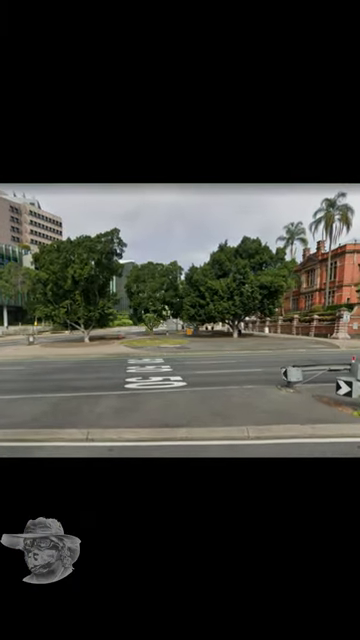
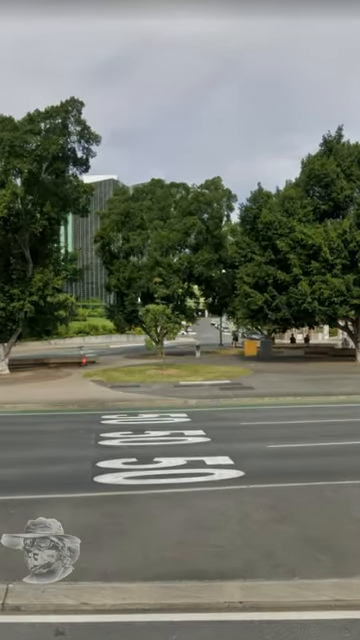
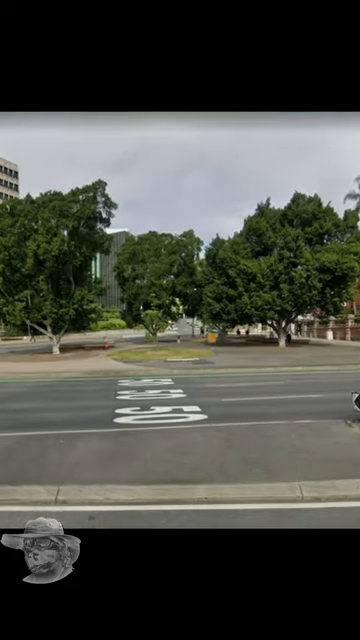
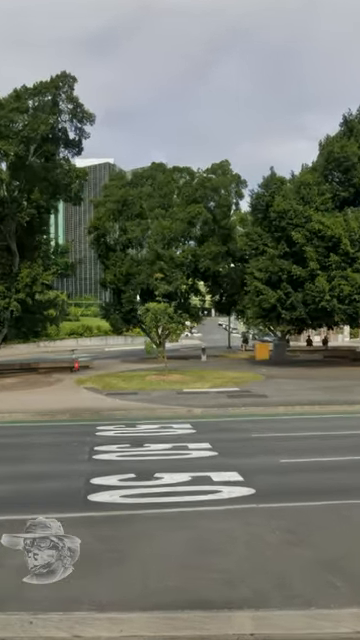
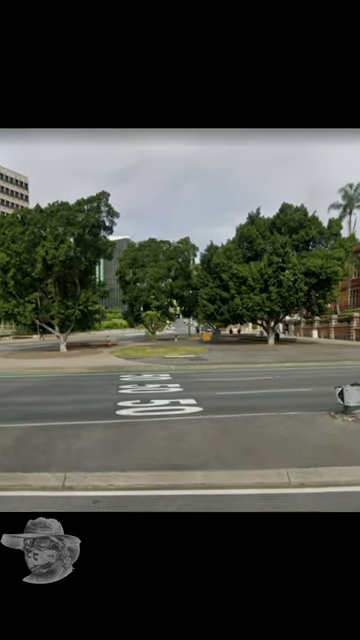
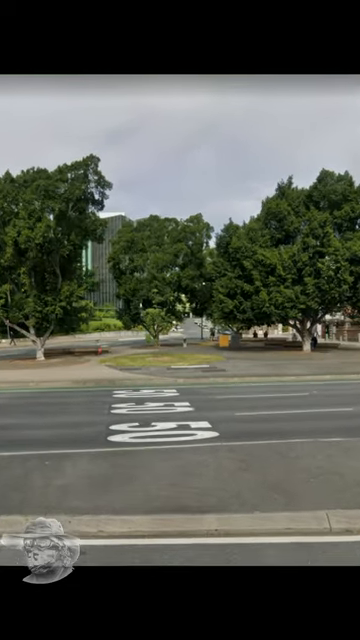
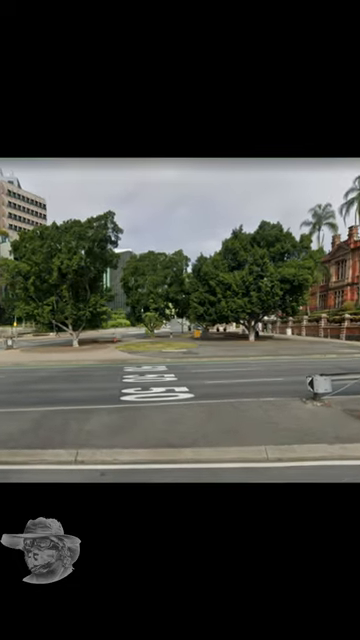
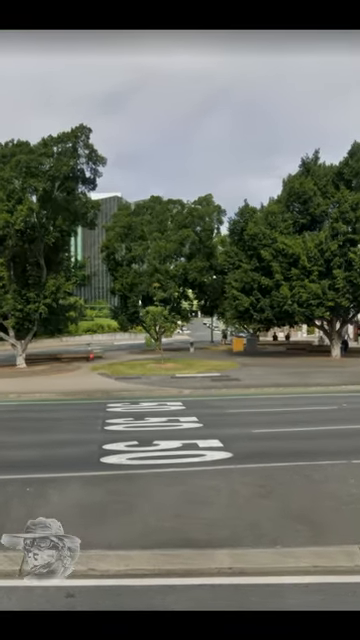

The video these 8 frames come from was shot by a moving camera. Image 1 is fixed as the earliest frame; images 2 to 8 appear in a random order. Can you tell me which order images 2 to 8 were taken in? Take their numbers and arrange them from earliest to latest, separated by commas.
7, 5, 3, 6, 8, 2, 4
